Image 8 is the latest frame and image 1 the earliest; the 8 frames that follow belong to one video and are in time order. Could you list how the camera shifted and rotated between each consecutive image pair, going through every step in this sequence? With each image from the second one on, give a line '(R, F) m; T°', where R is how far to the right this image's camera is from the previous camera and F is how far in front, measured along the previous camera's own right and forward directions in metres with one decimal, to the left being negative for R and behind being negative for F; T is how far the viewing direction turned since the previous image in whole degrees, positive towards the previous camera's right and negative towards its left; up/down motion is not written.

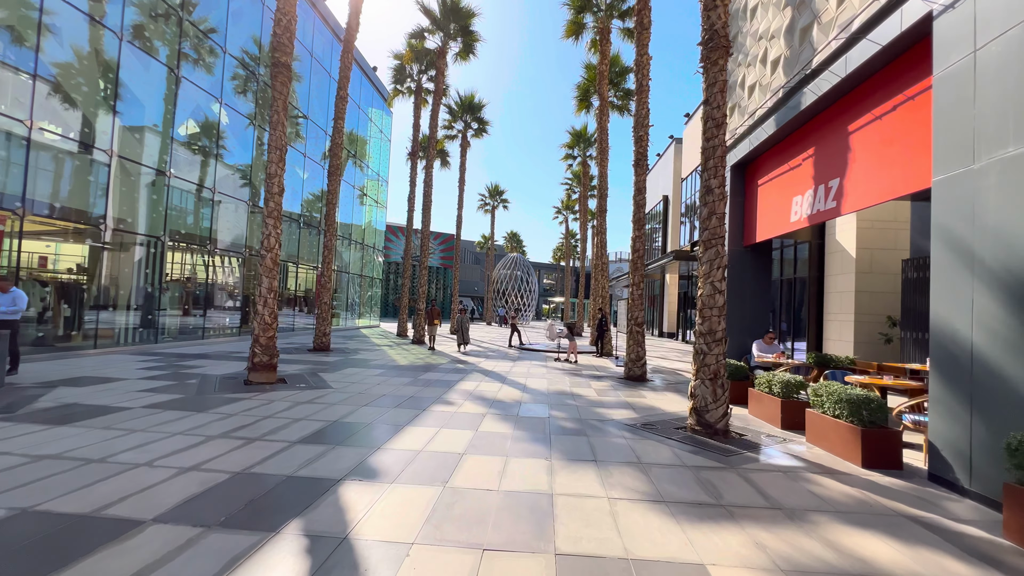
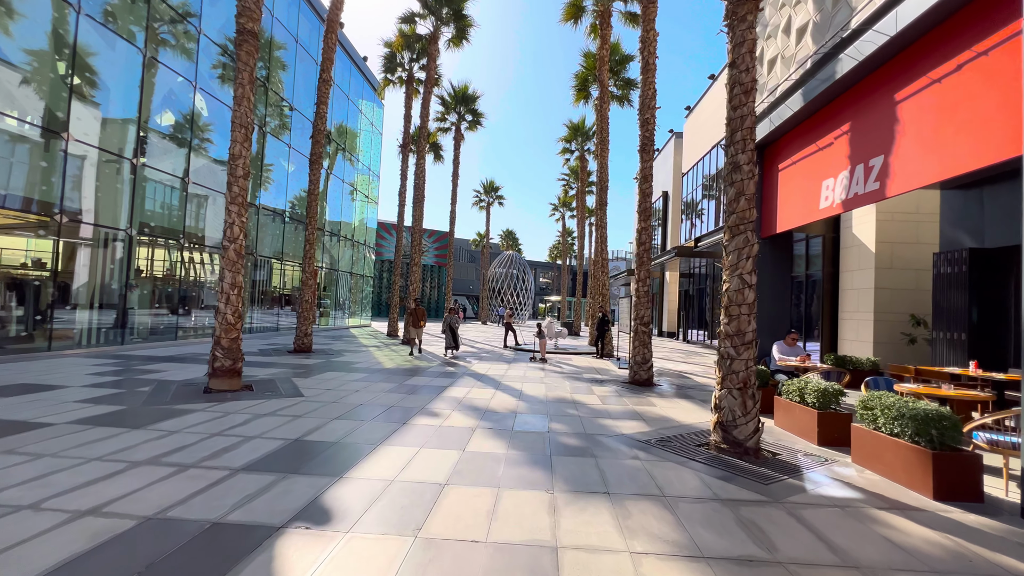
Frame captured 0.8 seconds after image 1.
(0.0, +0.9) m; +1°
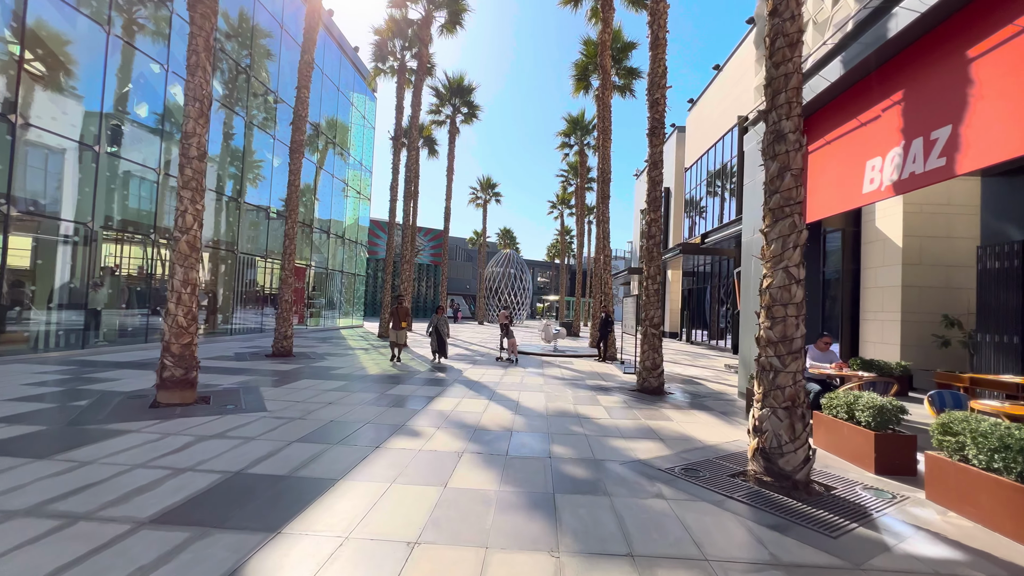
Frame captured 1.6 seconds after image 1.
(0.0, +1.0) m; 0°
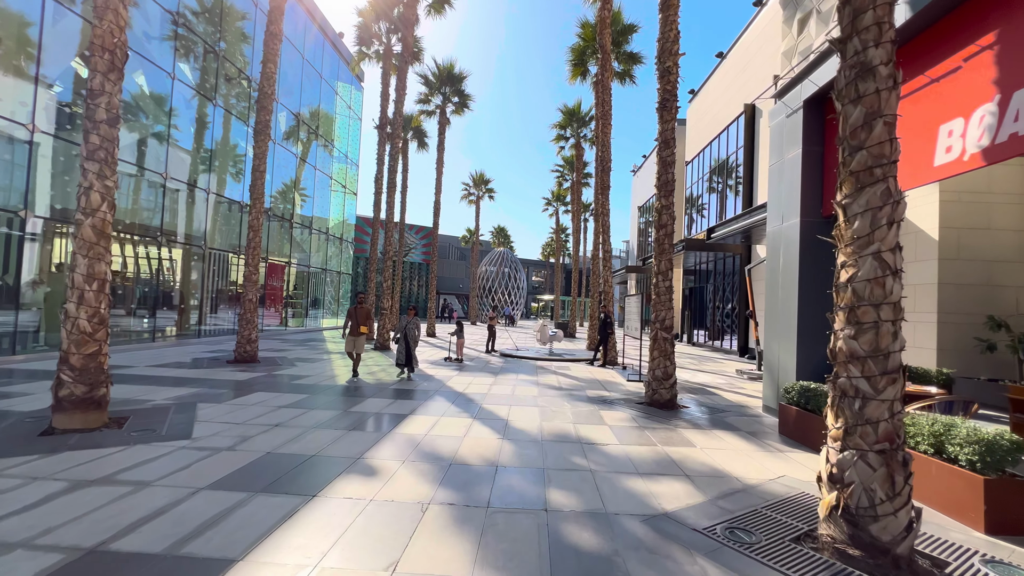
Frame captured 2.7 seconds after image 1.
(+0.1, +1.2) m; +1°
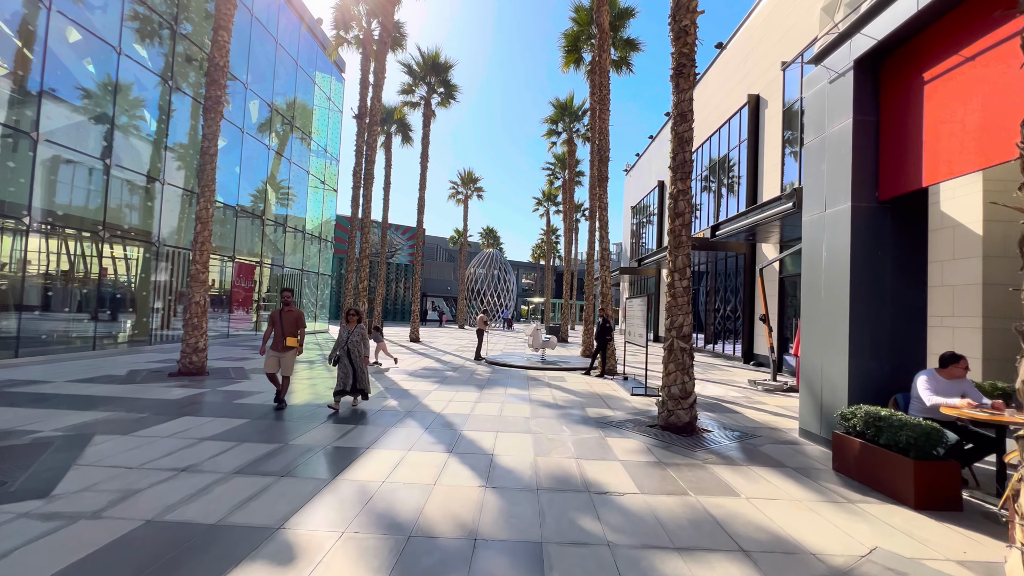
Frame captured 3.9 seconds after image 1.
(0.0, +1.3) m; +1°
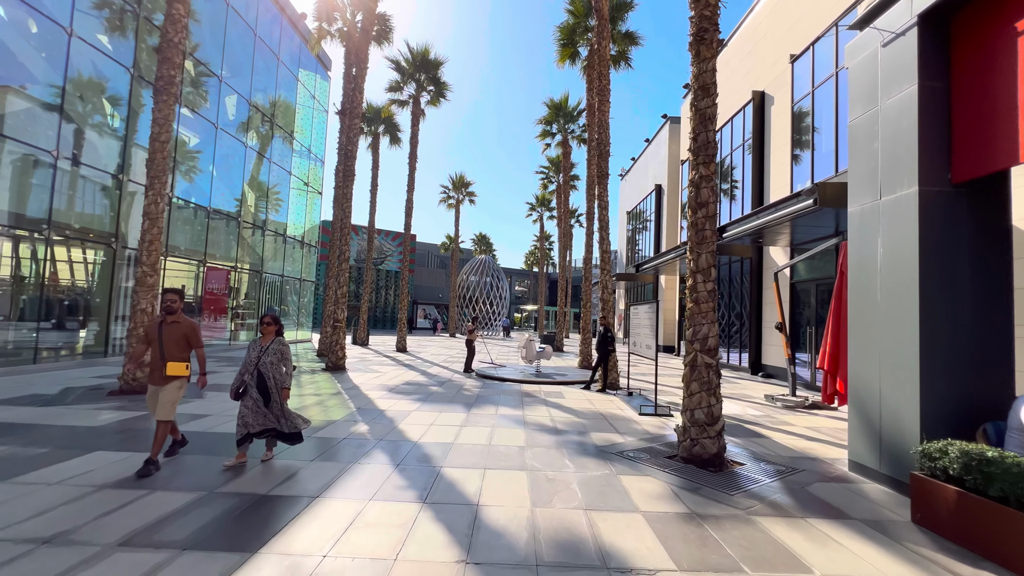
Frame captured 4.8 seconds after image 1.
(0.0, +1.1) m; +1°
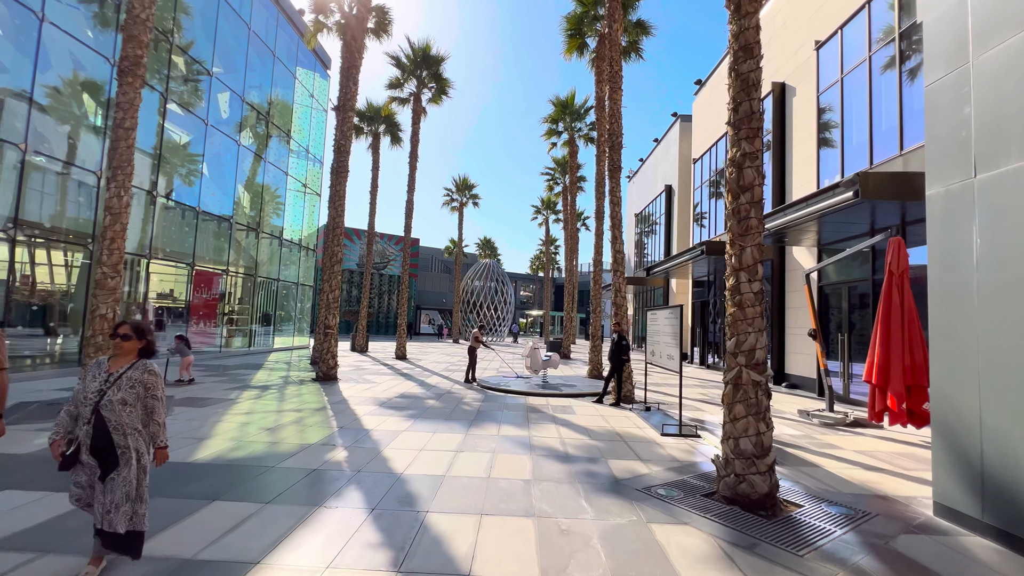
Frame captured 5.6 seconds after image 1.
(0.0, +1.0) m; -1°
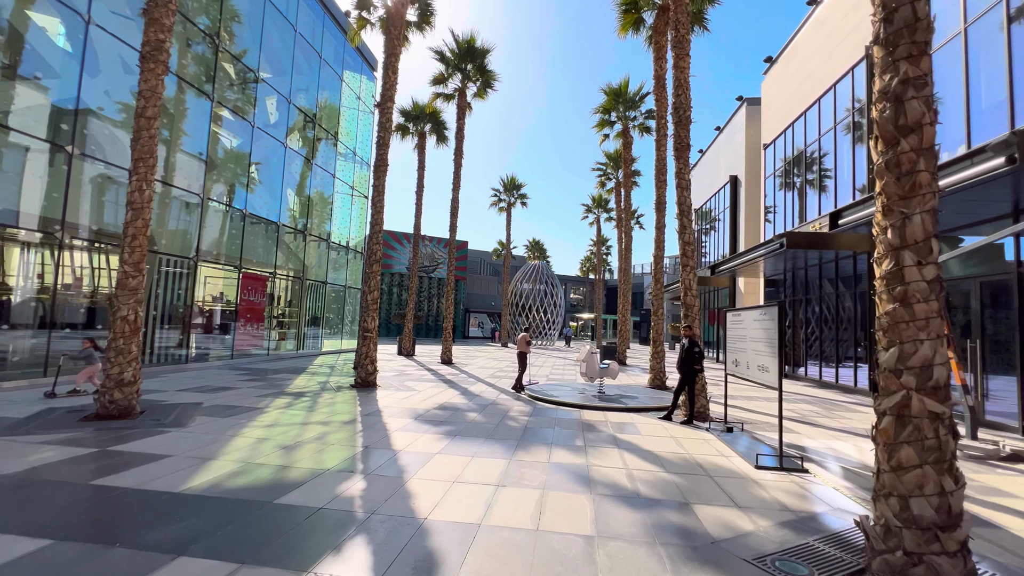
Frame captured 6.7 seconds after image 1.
(0.0, +1.2) m; -6°
